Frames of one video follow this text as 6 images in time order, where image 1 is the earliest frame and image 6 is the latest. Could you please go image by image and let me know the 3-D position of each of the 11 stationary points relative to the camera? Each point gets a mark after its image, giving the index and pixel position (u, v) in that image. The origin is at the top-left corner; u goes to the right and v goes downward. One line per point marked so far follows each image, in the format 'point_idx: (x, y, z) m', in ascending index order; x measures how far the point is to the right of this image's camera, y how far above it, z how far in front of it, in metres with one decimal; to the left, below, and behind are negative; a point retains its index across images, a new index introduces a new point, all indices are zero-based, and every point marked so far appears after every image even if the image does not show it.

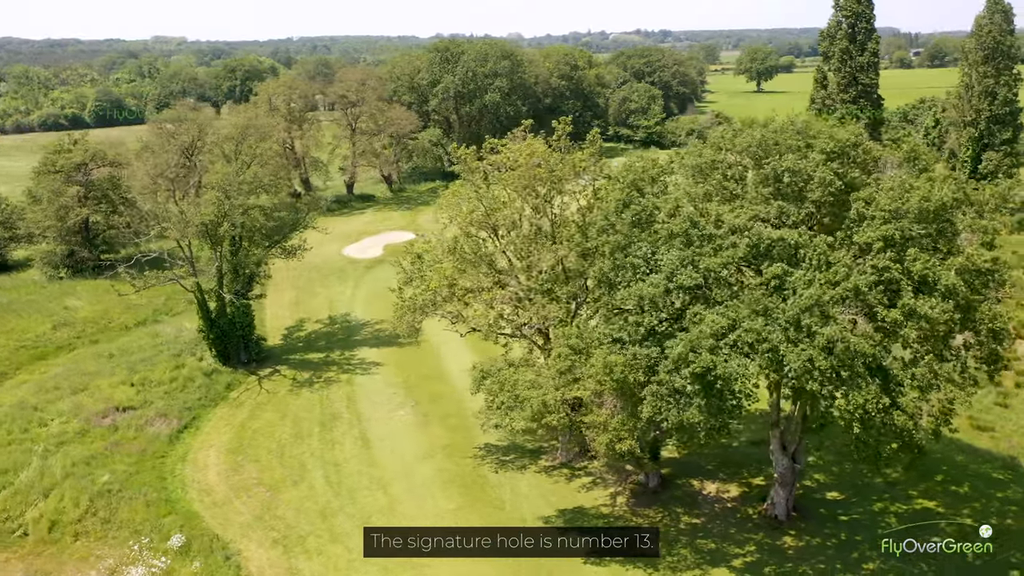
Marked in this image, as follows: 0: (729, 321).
0: (+5.0, -0.7, +14.3) m
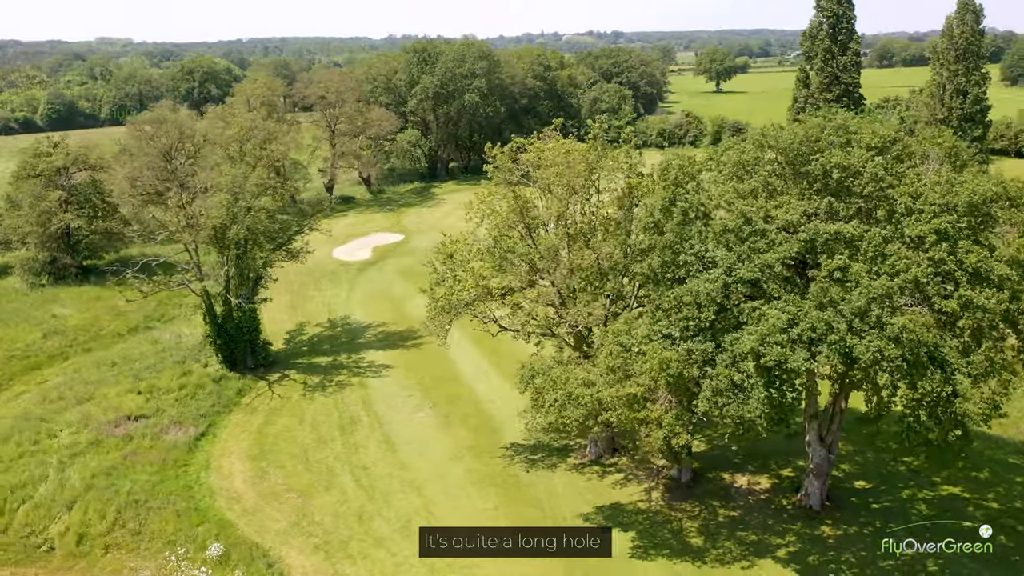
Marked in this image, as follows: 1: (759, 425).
0: (+6.4, -0.6, +14.5) m
1: (+6.1, -3.2, +15.4) m
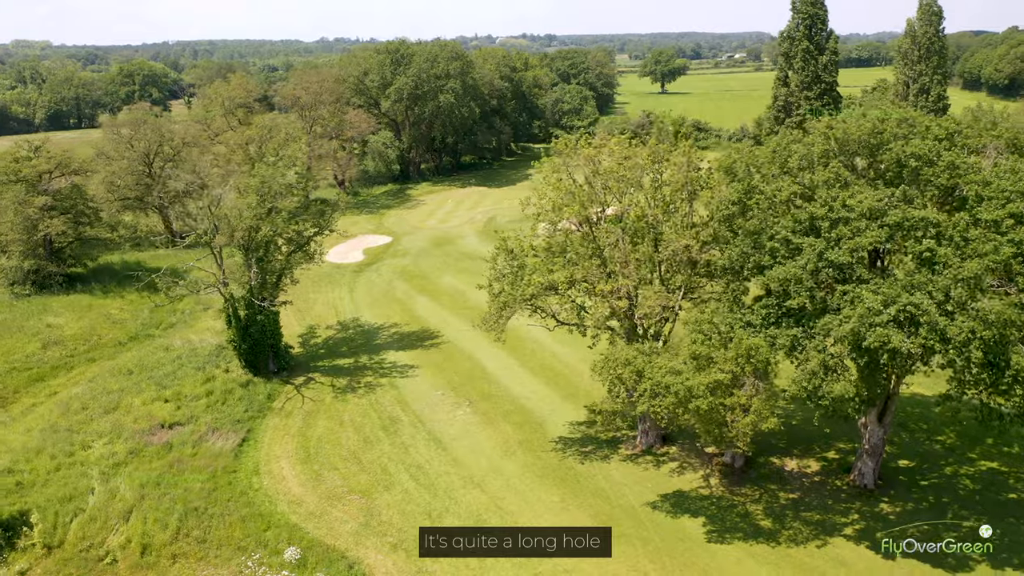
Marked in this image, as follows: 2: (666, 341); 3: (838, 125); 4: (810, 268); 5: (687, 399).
0: (+8.8, -0.2, +15.1) m
1: (+8.5, -2.9, +16.0) m
2: (+4.6, -1.5, +18.8) m
3: (+9.3, +4.6, +18.3) m
4: (+7.6, +0.5, +16.3) m
5: (+4.5, -2.9, +16.5) m
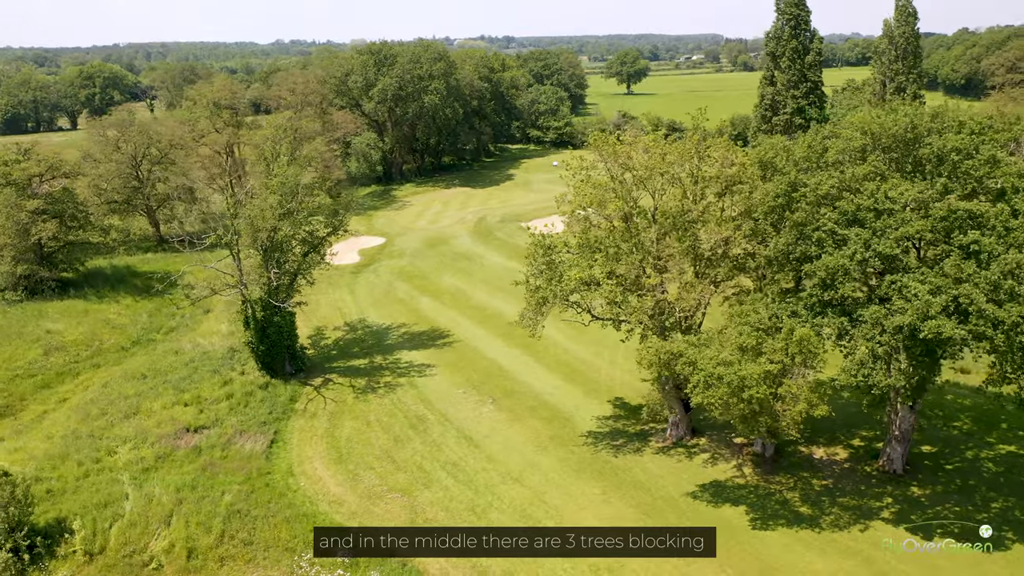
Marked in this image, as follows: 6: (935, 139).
0: (+10.3, 0.0, +15.6) m
1: (+10.0, -2.6, +16.5) m
2: (+6.0, -1.3, +19.1) m
3: (+10.6, +4.9, +18.8) m
4: (+9.0, +0.8, +16.8) m
5: (+6.0, -2.6, +16.9) m
6: (+11.4, +4.0, +17.3) m
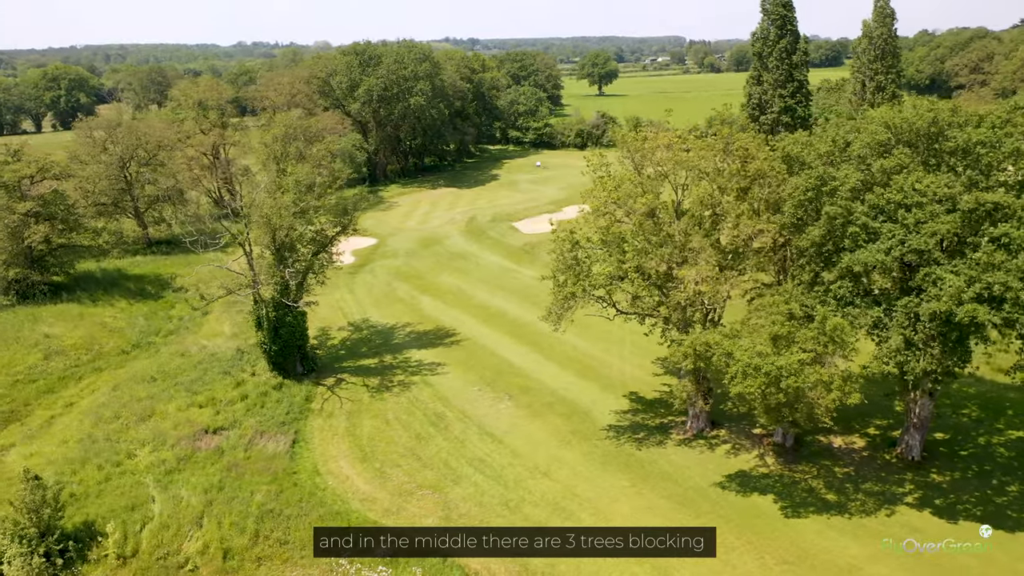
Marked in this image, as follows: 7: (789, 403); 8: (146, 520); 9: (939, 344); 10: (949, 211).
0: (+11.4, +0.3, +16.1) m
1: (+11.1, -2.3, +17.0) m
2: (+7.0, -1.1, +19.5) m
3: (+11.6, +5.2, +19.3) m
4: (+10.1, +1.0, +17.2) m
5: (+7.1, -2.4, +17.2) m
6: (+12.4, +4.3, +17.8) m
7: (+8.0, -3.2, +18.3) m
8: (-11.3, -7.2, +19.9) m
9: (+11.0, -1.4, +16.5) m
10: (+11.5, +2.1, +17.0) m
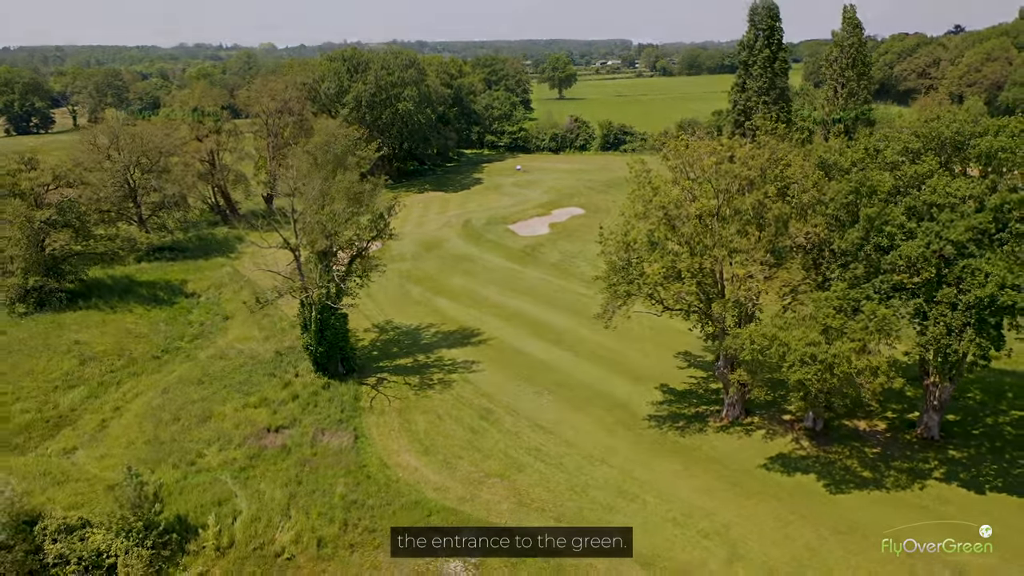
0: (+13.7, +0.5, +18.2) m
1: (+13.5, -2.2, +19.0) m
2: (+9.2, -0.9, +21.3) m
3: (+13.7, +5.4, +21.4) m
4: (+12.4, +1.2, +19.2) m
5: (+9.4, -2.3, +19.1) m
6: (+14.6, +4.5, +19.9) m
7: (+10.3, -3.1, +20.2) m
8: (-9.0, -7.4, +21.0) m
9: (+13.3, -1.2, +18.5) m
10: (+13.8, +2.3, +19.0) m
